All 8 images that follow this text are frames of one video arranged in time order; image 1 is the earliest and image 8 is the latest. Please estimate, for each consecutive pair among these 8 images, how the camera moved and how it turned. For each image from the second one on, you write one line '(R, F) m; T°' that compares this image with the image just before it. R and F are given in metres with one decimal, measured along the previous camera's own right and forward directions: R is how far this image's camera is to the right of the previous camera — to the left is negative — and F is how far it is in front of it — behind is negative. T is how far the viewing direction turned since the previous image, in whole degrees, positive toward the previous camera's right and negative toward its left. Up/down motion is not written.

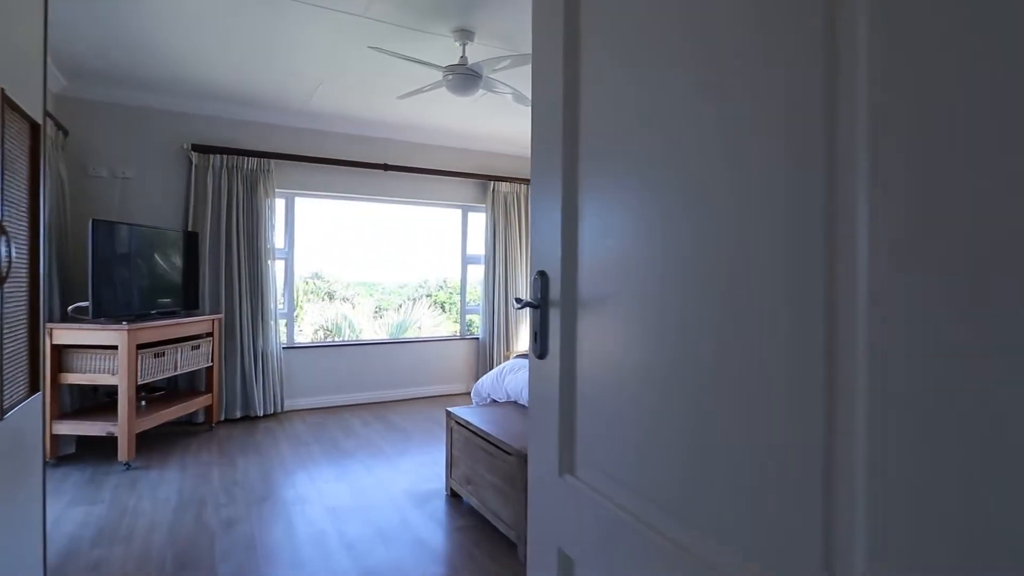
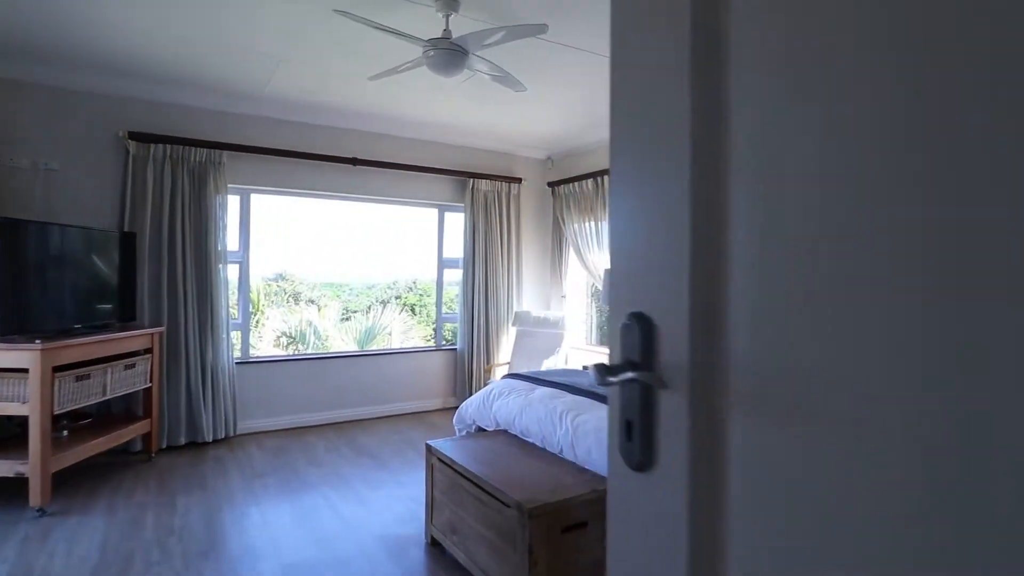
(-0.1, +0.5) m; +3°
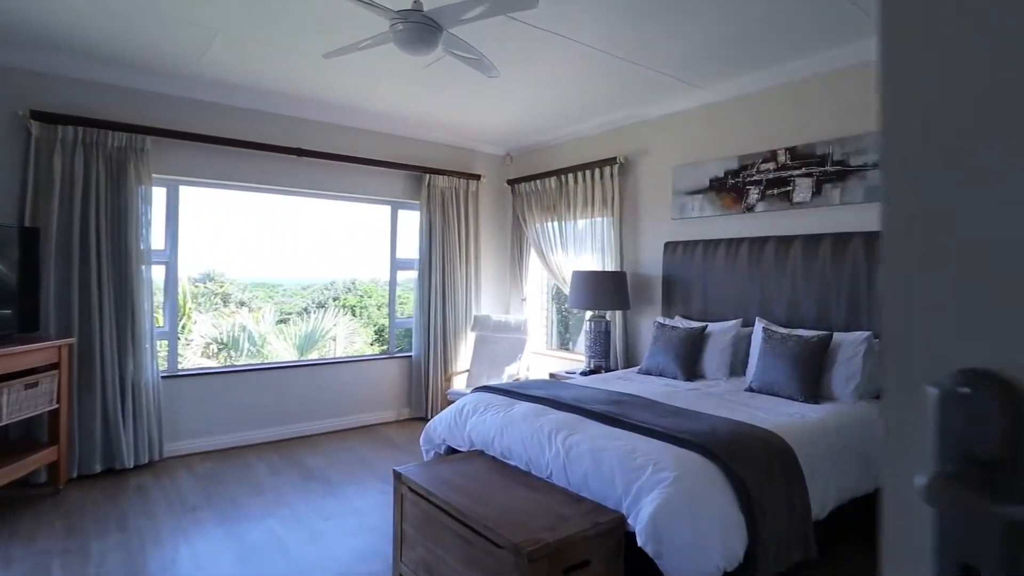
(-0.2, +0.3) m; +6°
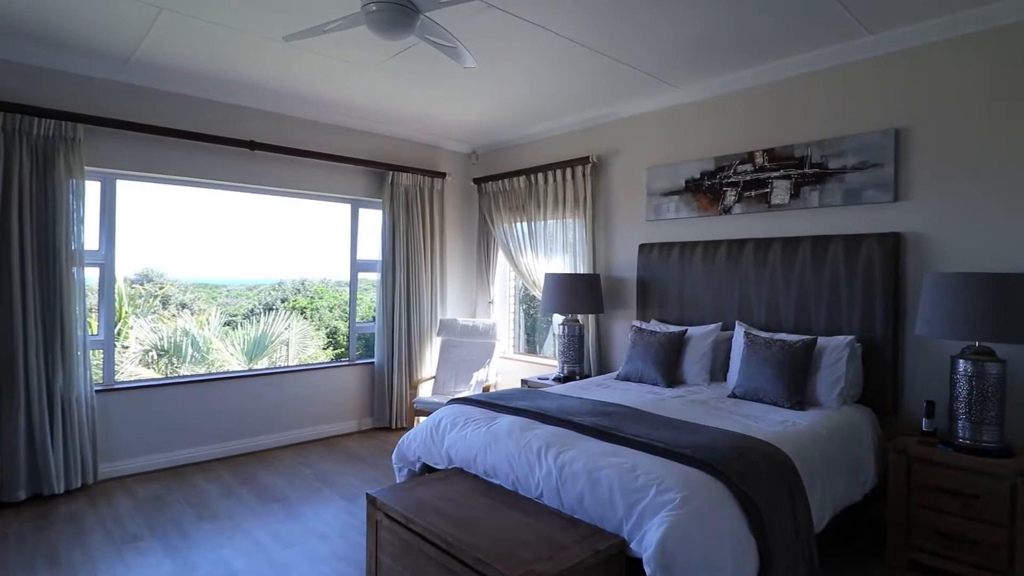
(-0.1, +0.2) m; +5°
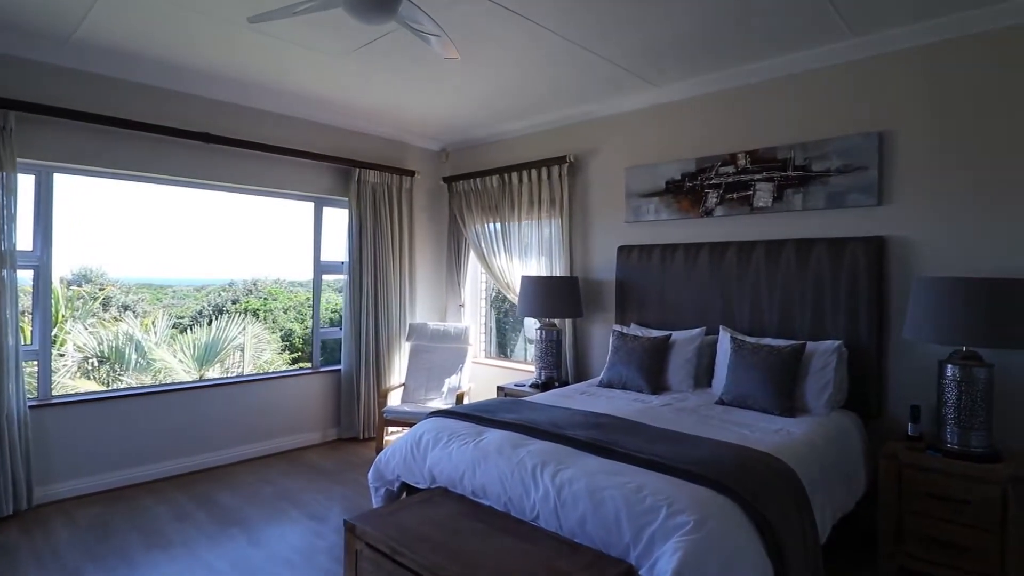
(-0.1, +0.2) m; +4°
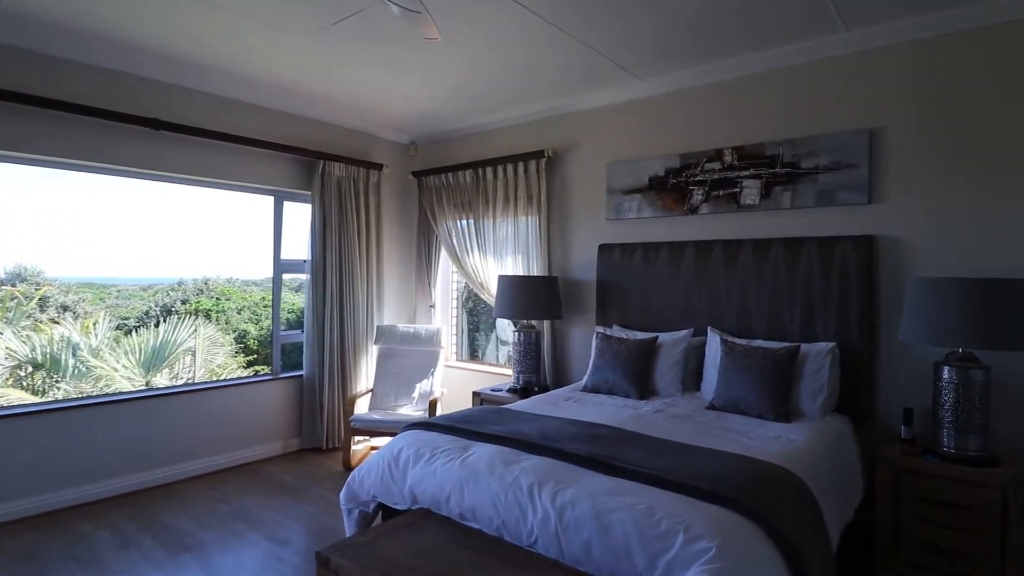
(-0.1, +0.2) m; +4°
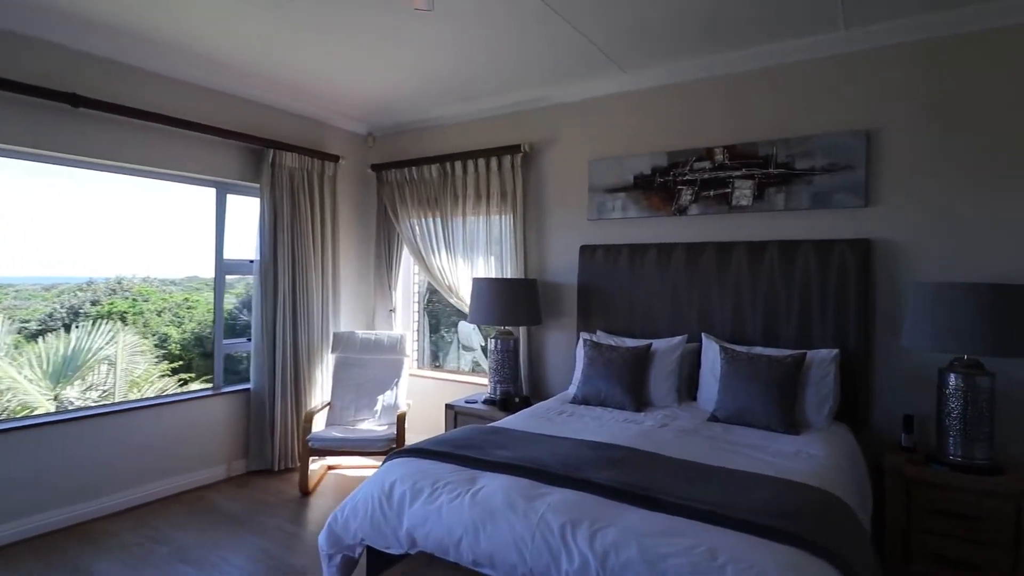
(-0.3, +0.3) m; +6°
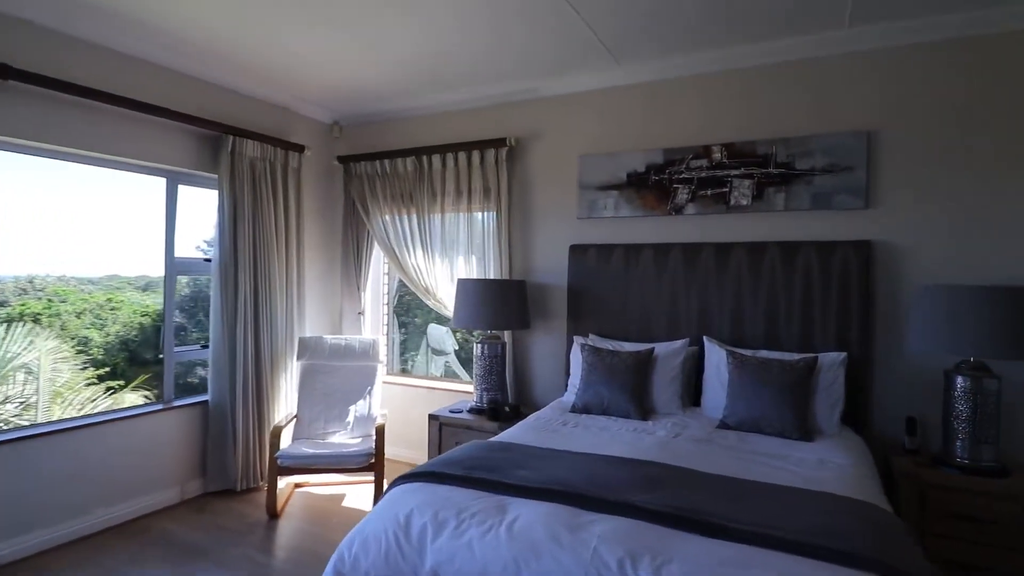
(-0.3, +0.2) m; +6°
